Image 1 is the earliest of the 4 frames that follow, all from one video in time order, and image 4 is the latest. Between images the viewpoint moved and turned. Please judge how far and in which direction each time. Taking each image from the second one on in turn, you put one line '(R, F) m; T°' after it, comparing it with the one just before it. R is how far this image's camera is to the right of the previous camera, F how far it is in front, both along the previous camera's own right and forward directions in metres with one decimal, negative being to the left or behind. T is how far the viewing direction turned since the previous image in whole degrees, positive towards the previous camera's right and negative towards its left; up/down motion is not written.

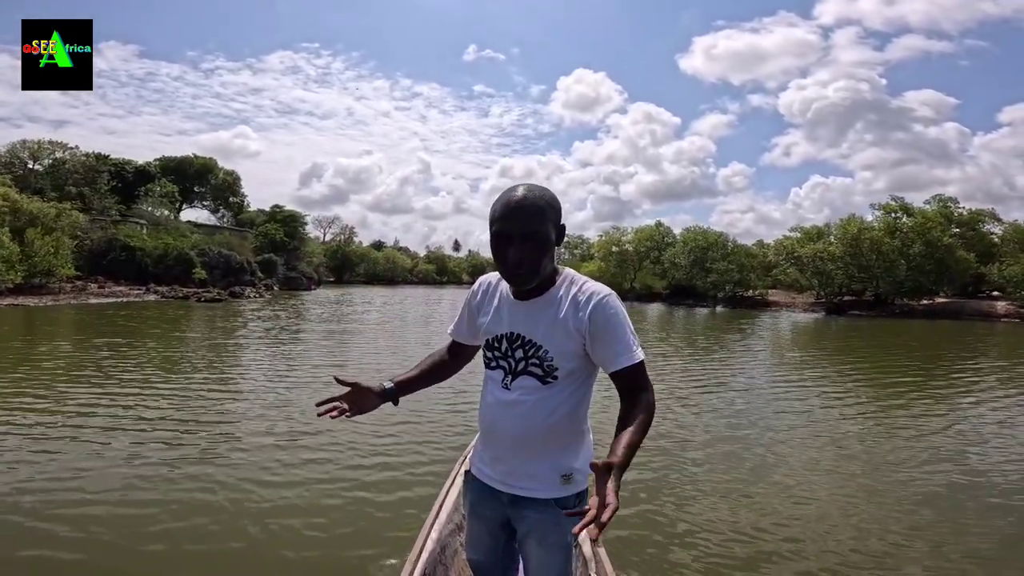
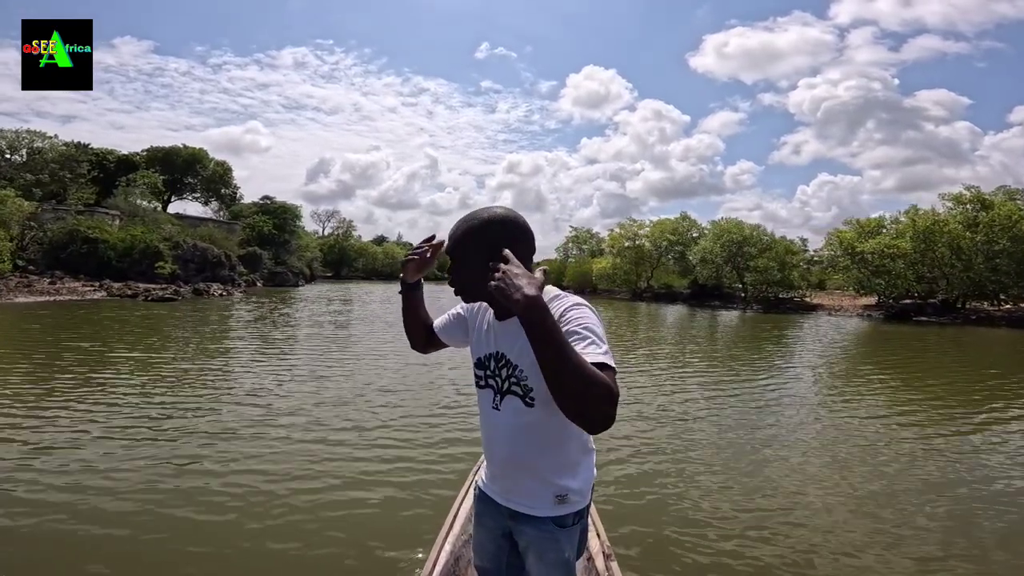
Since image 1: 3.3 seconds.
(0.0, +1.0) m; -1°
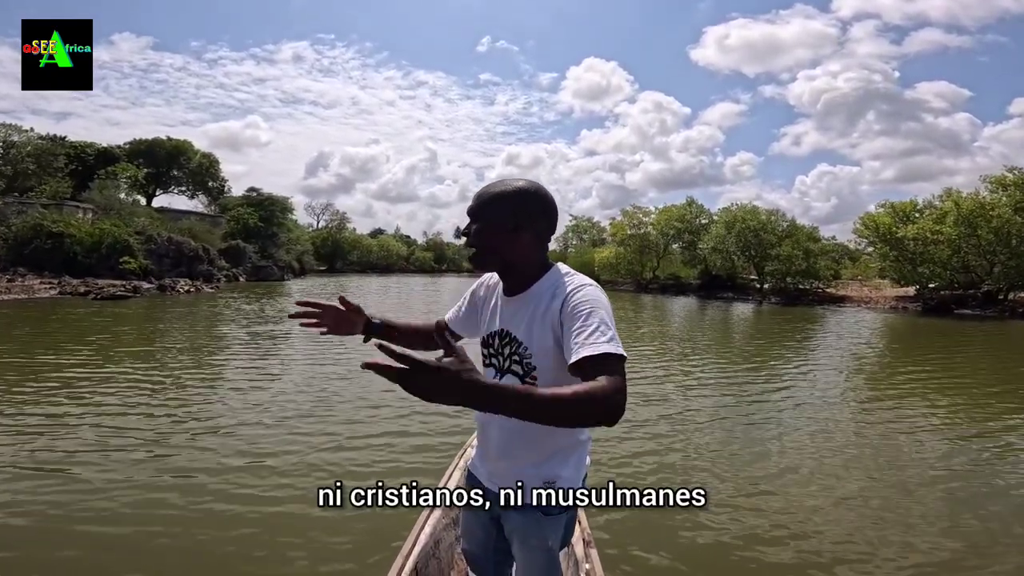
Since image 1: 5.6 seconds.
(+0.1, +0.6) m; 0°
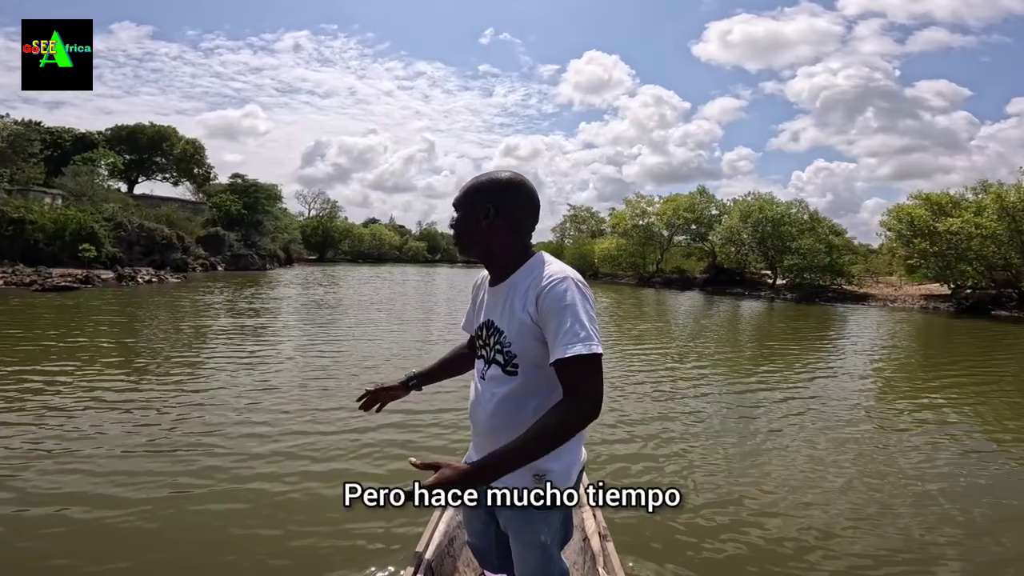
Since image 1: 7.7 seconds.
(+0.1, +0.5) m; 0°
